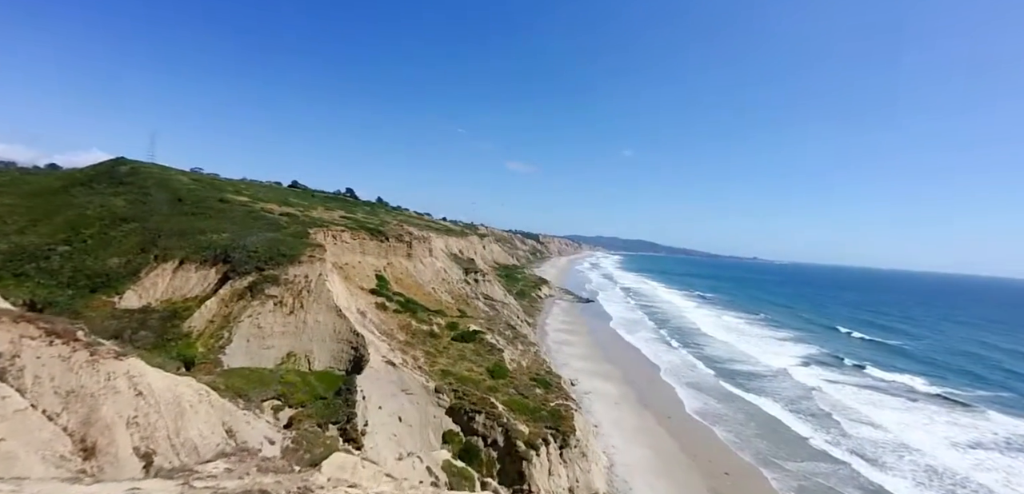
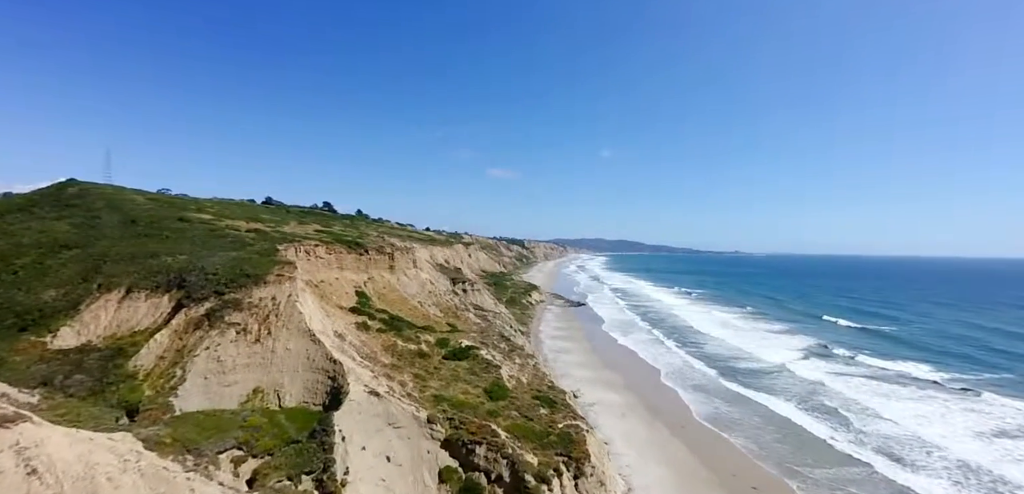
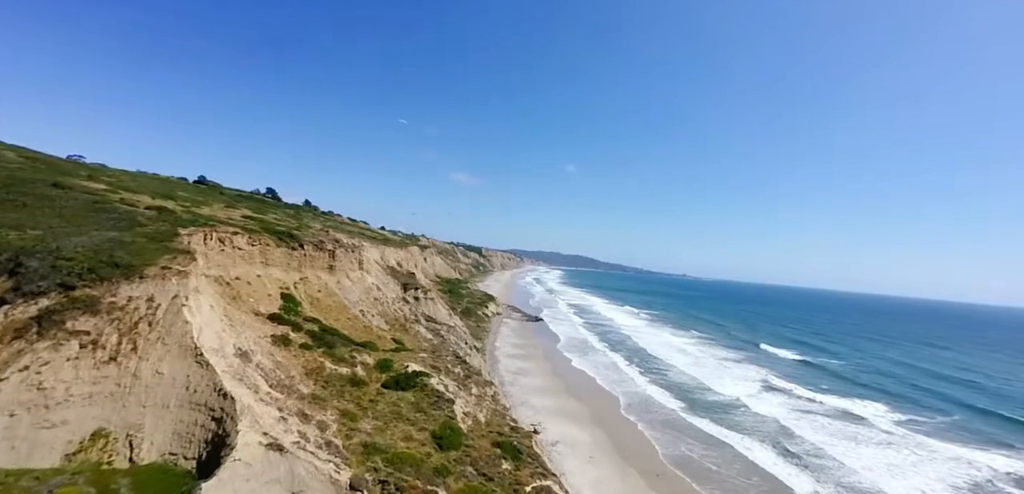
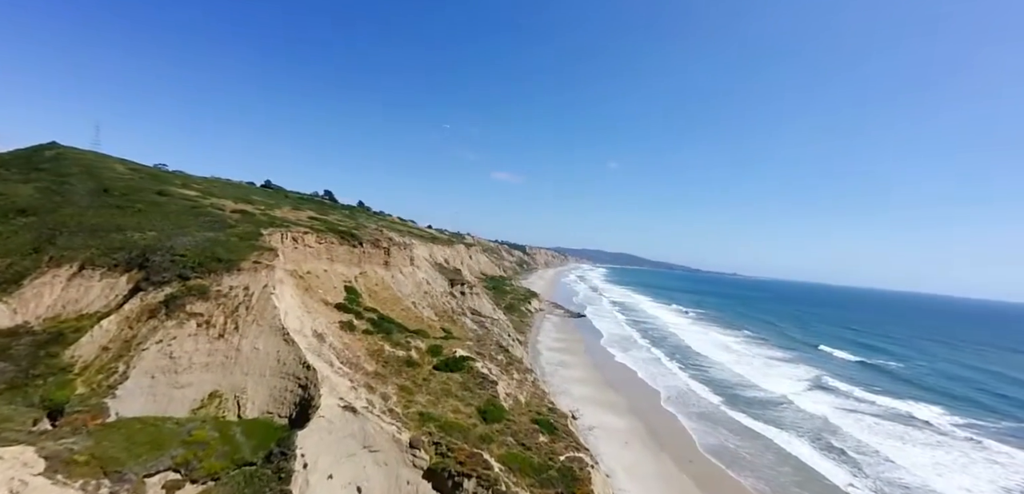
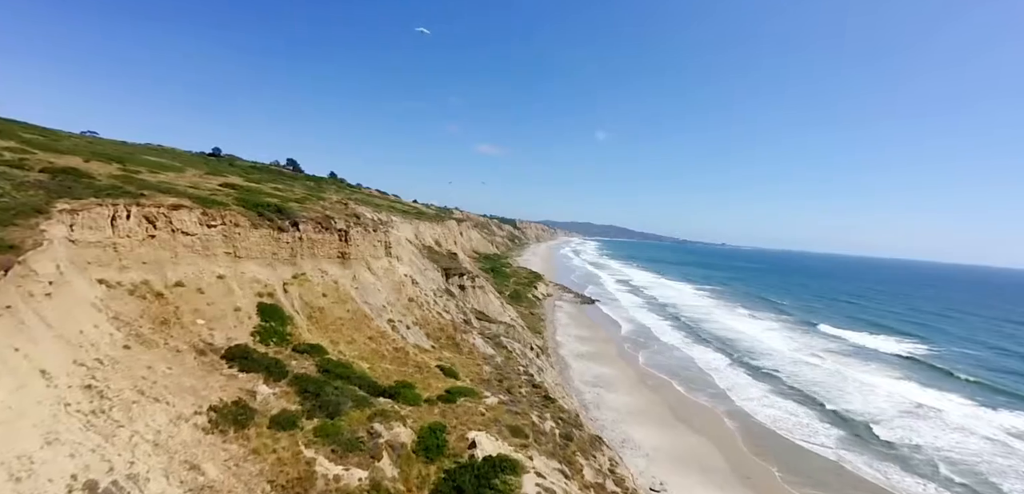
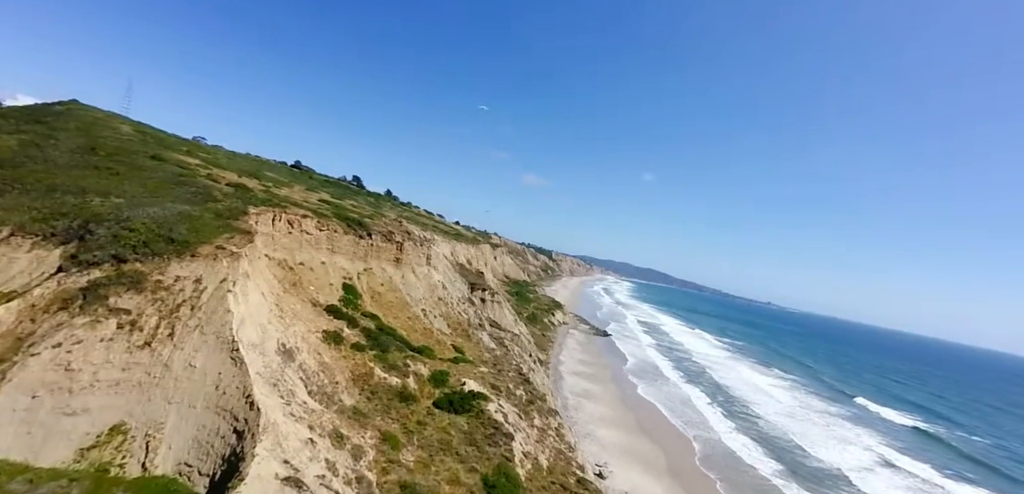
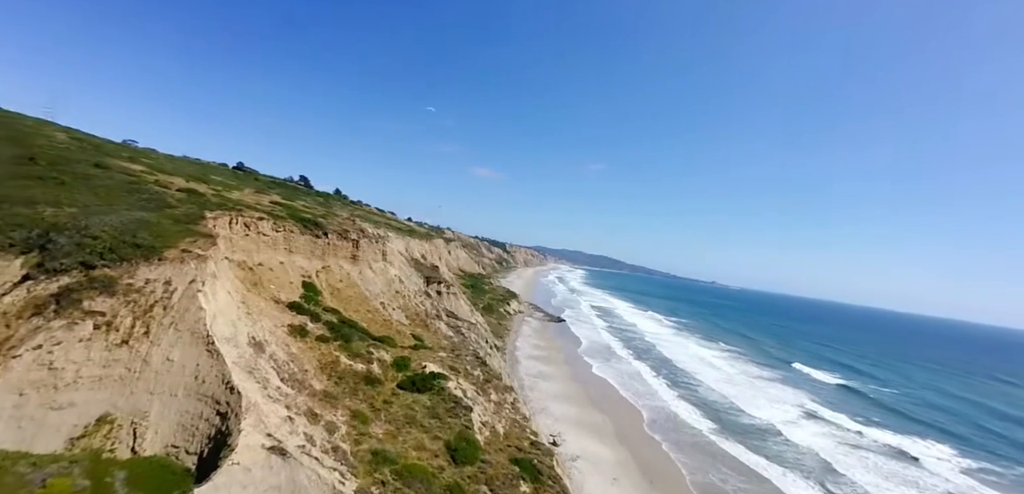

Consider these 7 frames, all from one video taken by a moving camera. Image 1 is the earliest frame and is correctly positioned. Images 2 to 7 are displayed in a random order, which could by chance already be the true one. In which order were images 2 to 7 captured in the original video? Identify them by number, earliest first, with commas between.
2, 4, 3, 7, 6, 5
